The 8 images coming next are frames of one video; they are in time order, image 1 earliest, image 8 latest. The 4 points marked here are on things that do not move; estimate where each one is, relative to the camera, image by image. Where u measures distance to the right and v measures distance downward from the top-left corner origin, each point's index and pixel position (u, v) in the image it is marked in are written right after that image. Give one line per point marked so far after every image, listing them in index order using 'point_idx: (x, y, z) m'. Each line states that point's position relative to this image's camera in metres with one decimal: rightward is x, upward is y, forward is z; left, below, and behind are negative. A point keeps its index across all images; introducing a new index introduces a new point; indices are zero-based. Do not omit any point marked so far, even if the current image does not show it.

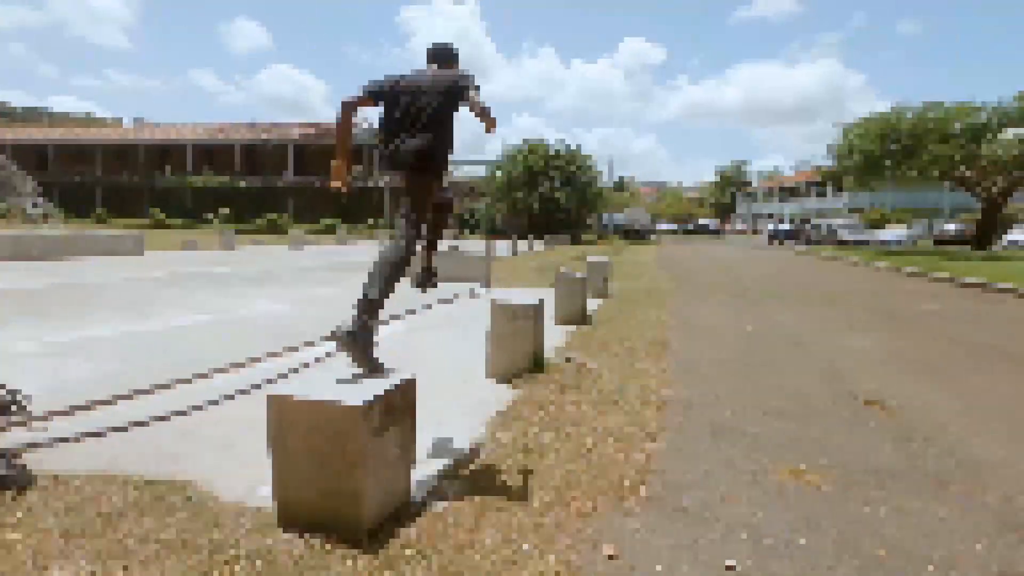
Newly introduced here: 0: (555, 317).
0: (+0.8, -0.6, +8.3) m
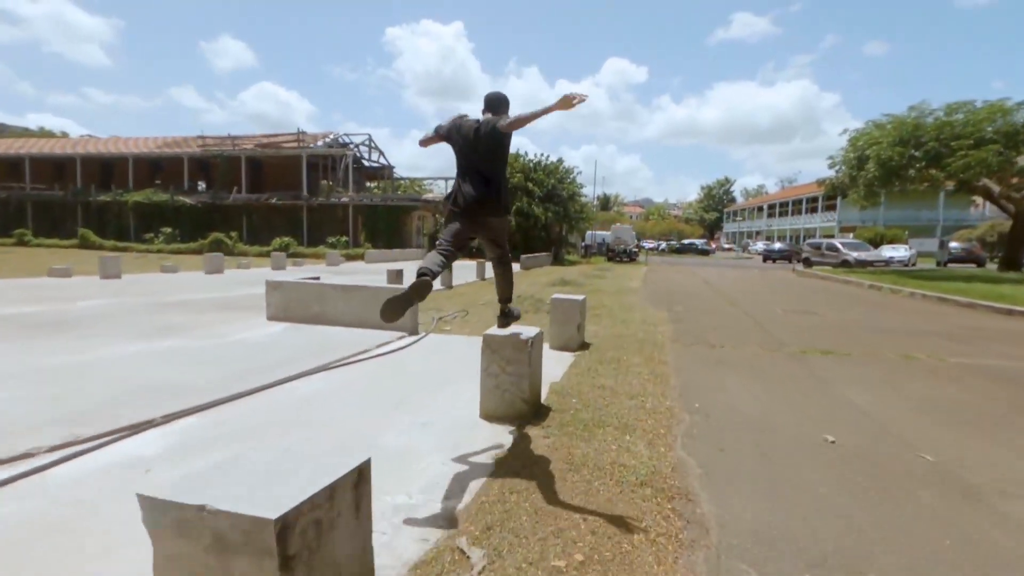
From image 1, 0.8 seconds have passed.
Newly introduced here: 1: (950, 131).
0: (-0.3, -1.3, +4.8) m
1: (+17.1, +6.1, +17.4) m
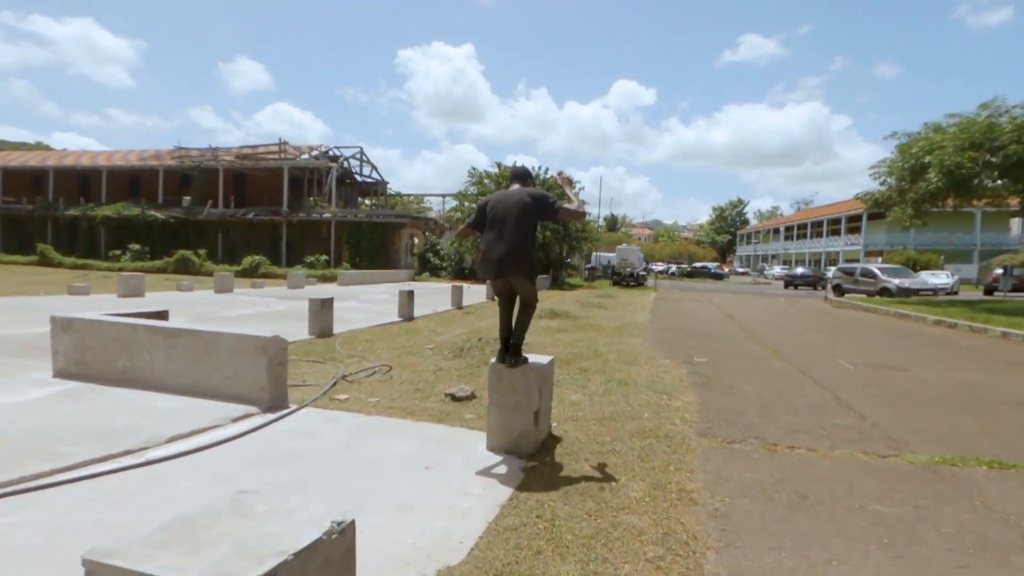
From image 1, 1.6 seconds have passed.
0: (-1.3, -1.7, +1.6) m
1: (+16.5, +5.0, +14.1) m
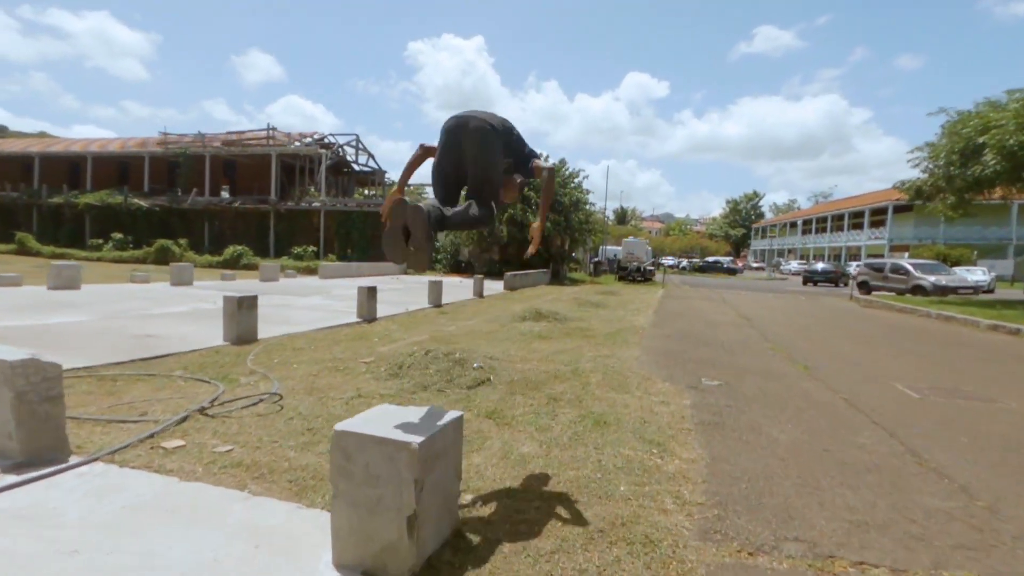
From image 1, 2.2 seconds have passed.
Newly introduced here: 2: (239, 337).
0: (-2.1, -1.7, -0.2) m
1: (+16.0, +4.9, +11.8) m
2: (-4.6, -0.8, +7.4) m
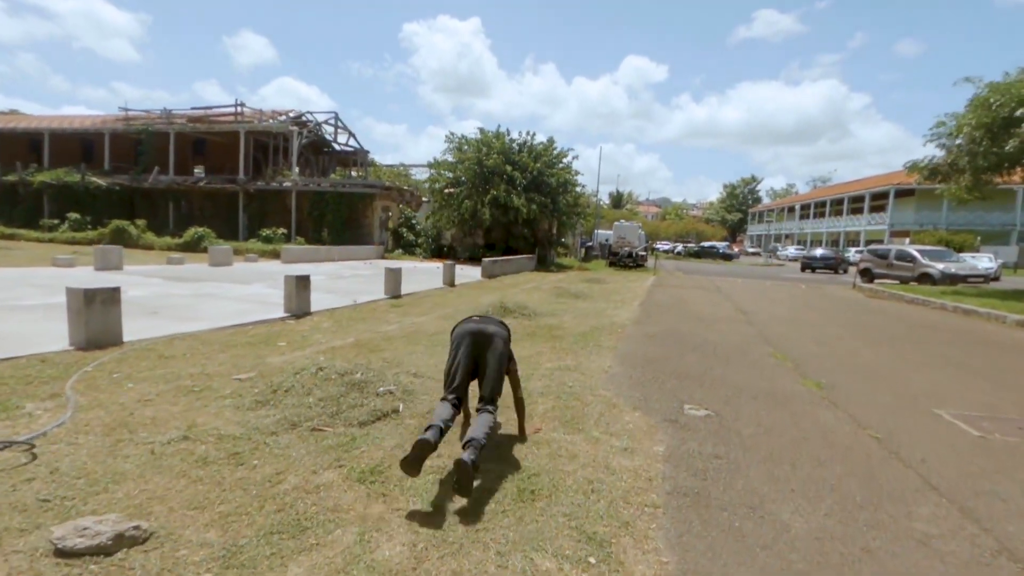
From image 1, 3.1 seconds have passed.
0: (-2.9, -1.9, -1.8) m
1: (+15.1, +5.1, +10.1) m
2: (-5.5, -0.7, +5.7) m
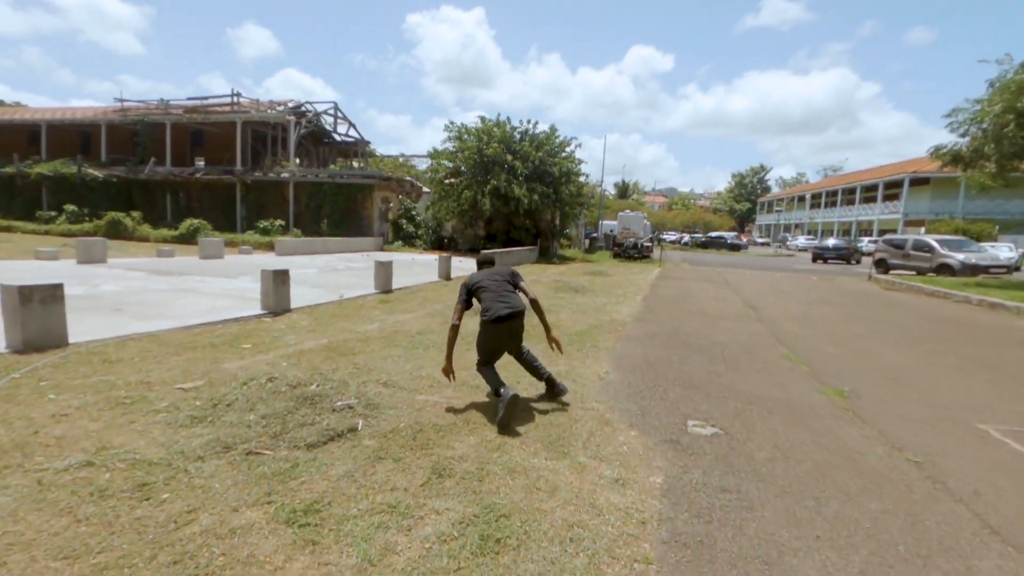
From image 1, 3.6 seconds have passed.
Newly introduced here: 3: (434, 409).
0: (-3.2, -2.0, -2.4) m
1: (+15.0, +5.2, +9.1) m
2: (-5.7, -0.7, +5.2) m
3: (-0.8, -1.2, +4.5) m
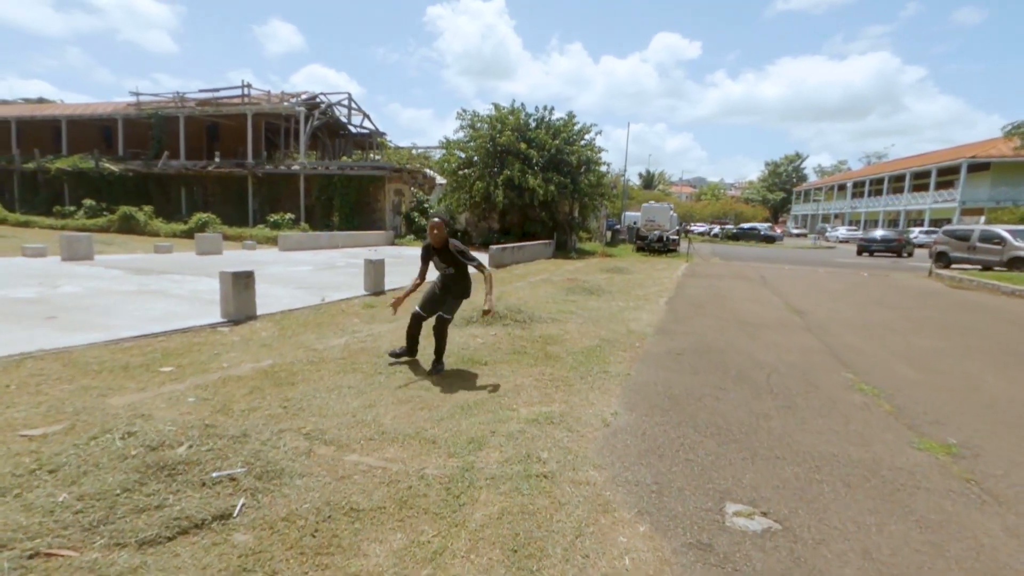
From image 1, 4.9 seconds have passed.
0: (-3.9, -2.3, -3.5) m
1: (+14.9, +5.1, +6.9) m
2: (-5.9, -0.8, +4.2) m
3: (-1.1, -1.3, +3.2) m
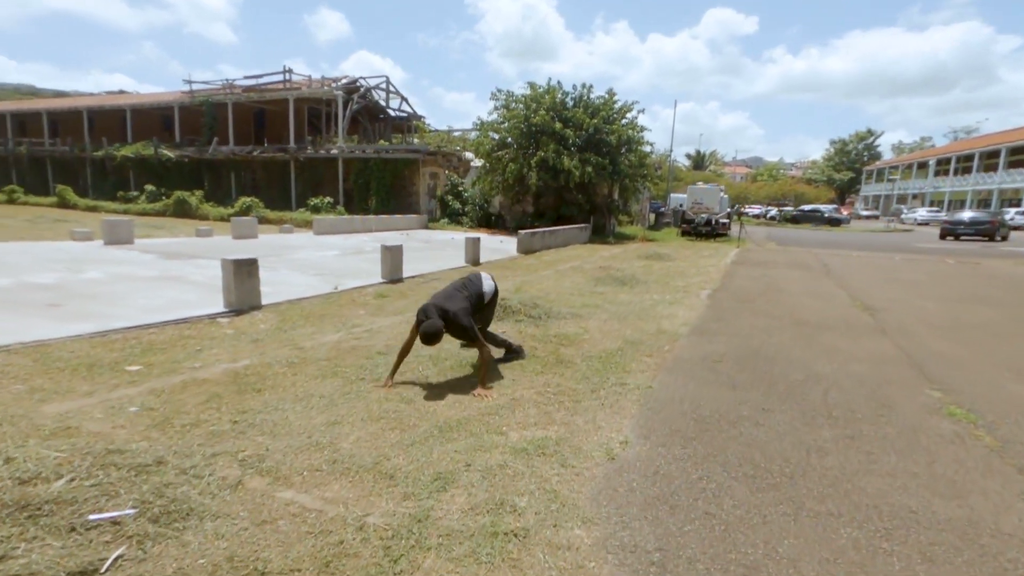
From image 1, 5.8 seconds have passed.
0: (-4.8, -2.5, -3.7) m
1: (+15.1, +5.0, +4.5) m
2: (-6.0, -0.7, +4.0) m
3: (-1.3, -1.4, +2.6) m
